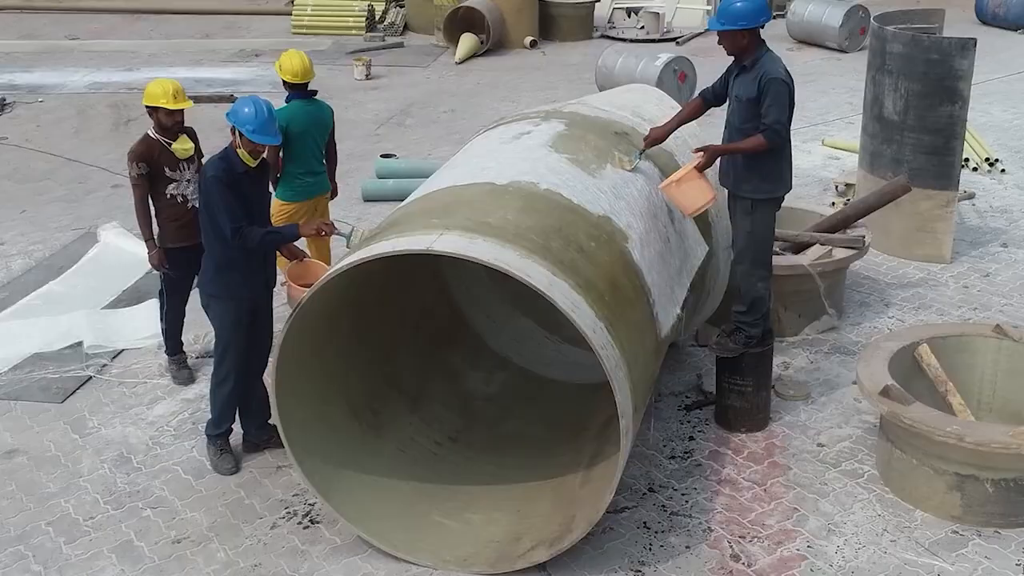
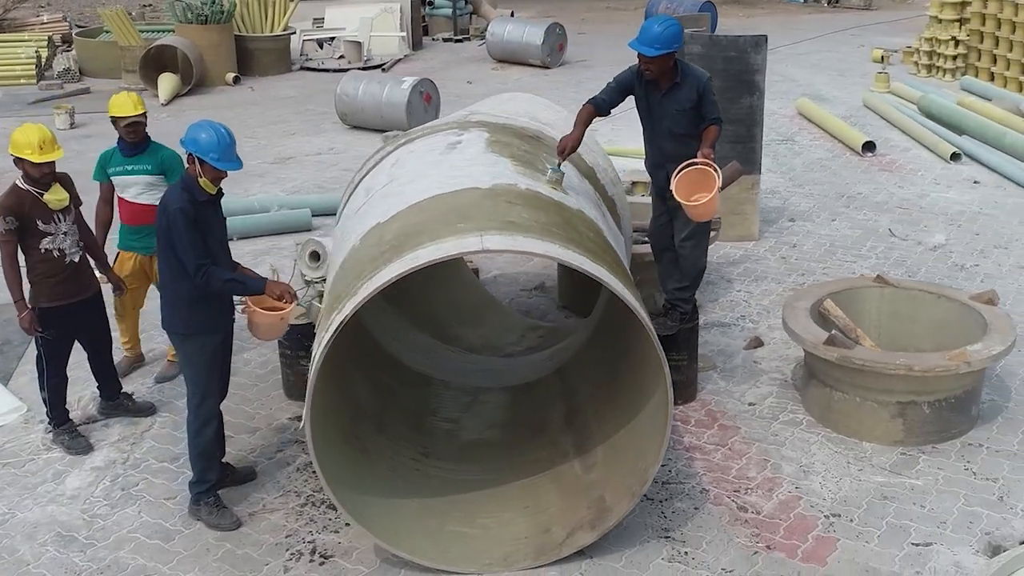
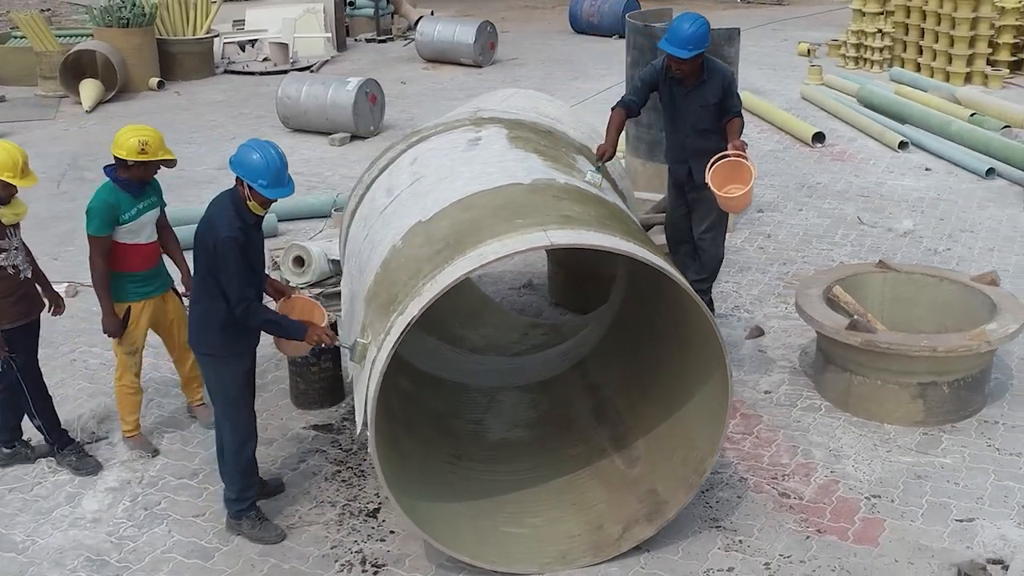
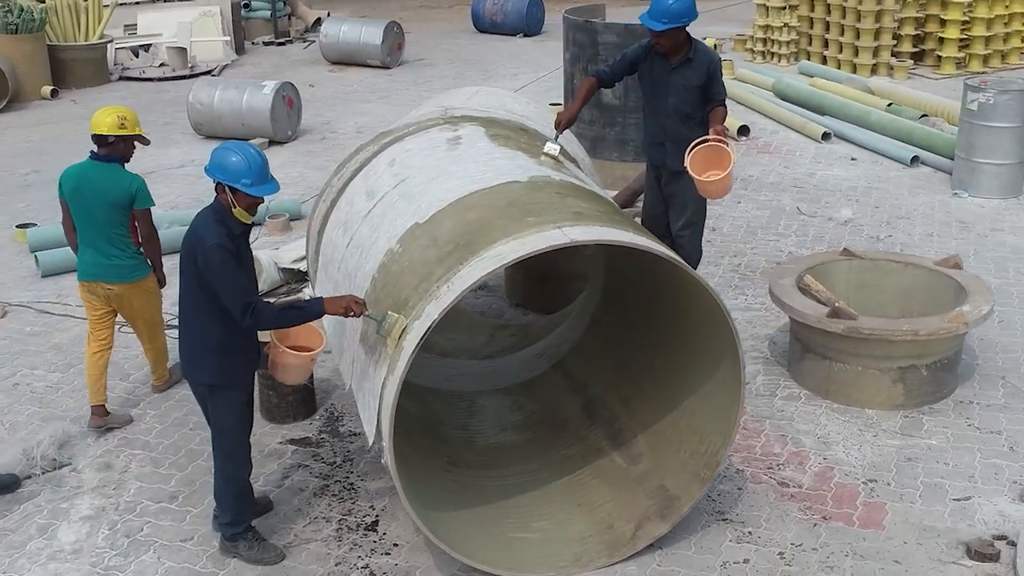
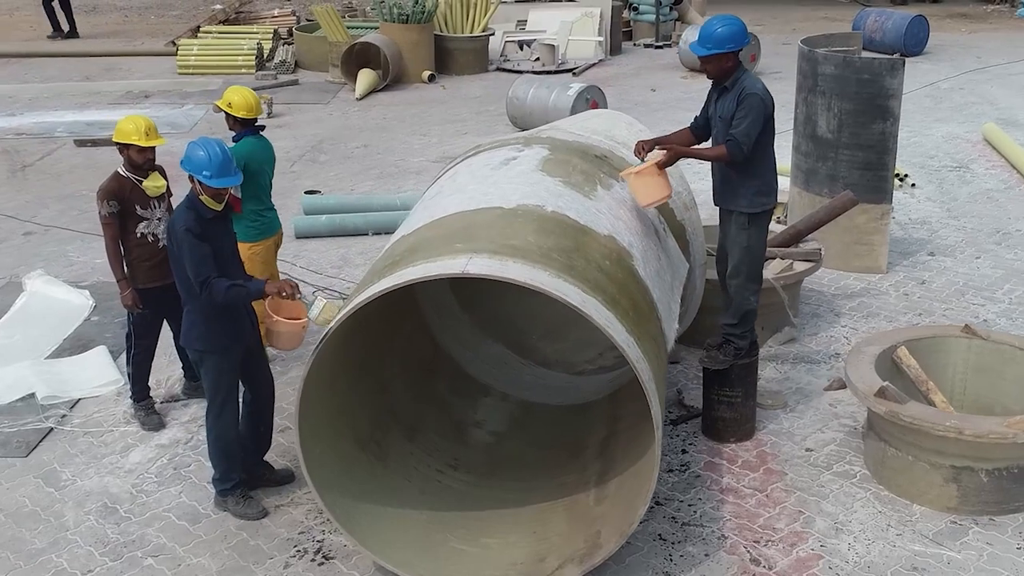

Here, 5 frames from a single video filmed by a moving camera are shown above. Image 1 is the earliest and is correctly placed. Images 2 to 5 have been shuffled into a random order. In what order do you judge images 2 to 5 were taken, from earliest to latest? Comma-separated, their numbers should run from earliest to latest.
5, 2, 3, 4
